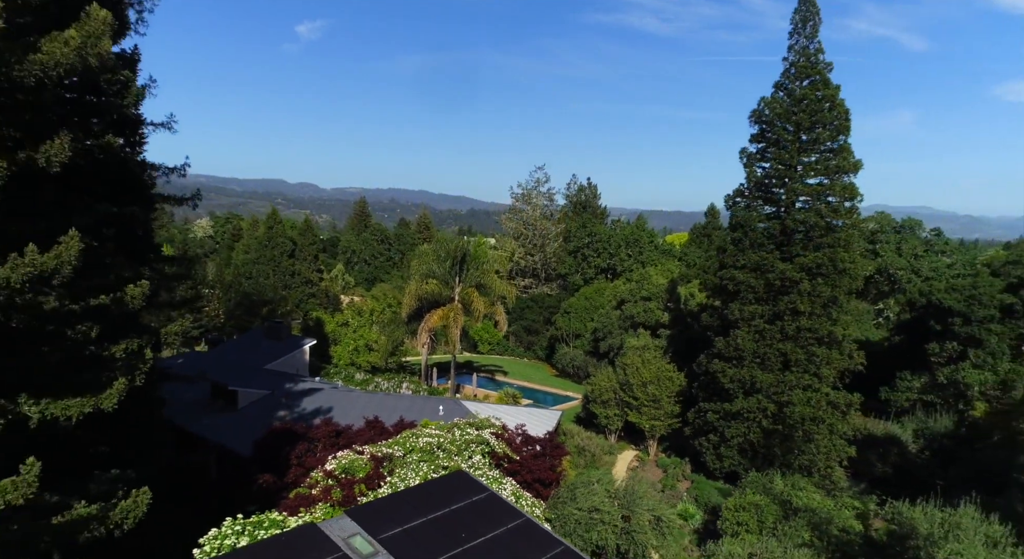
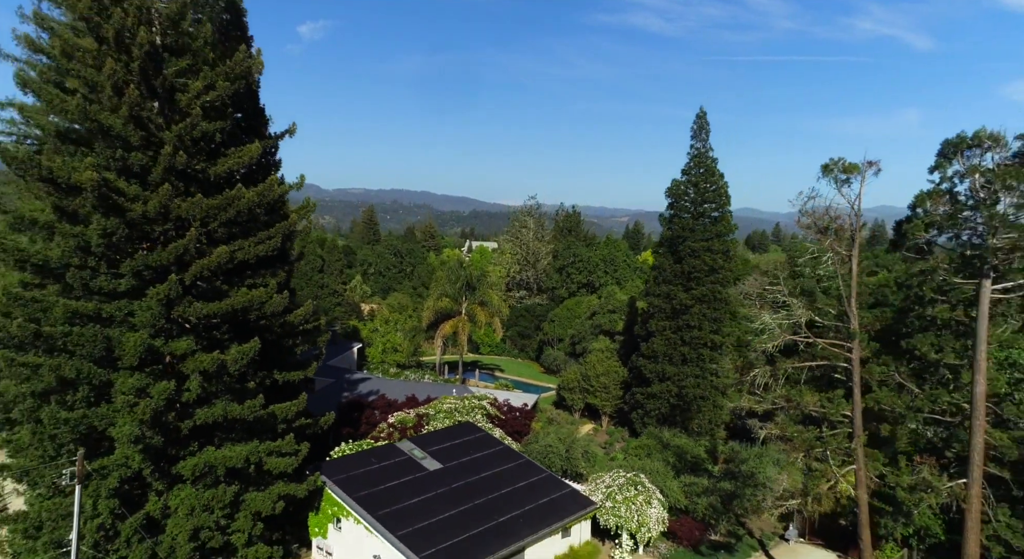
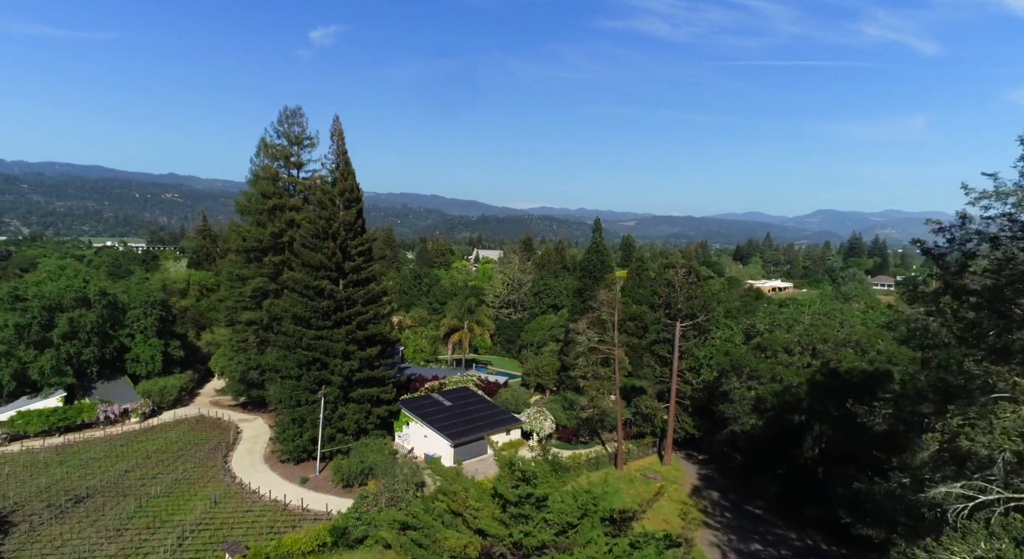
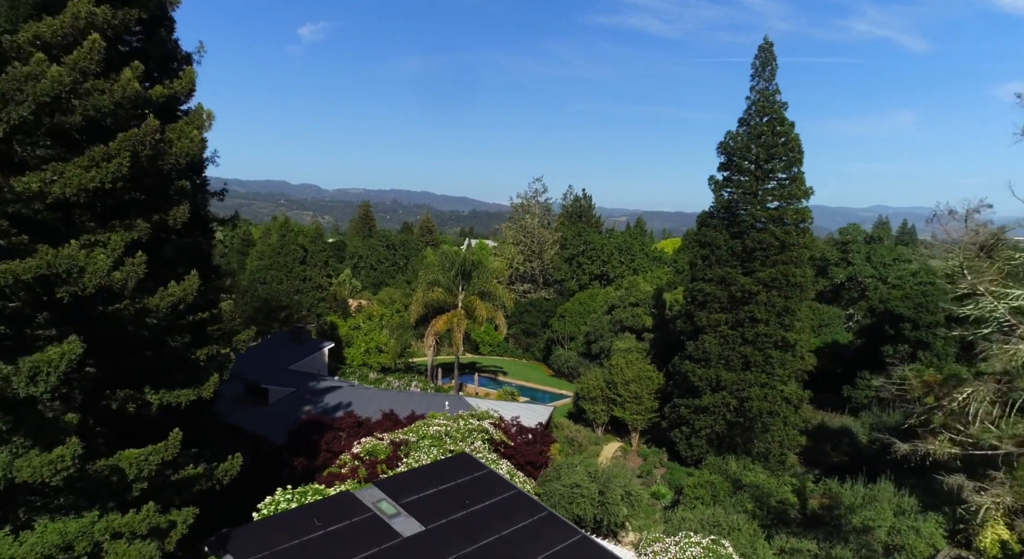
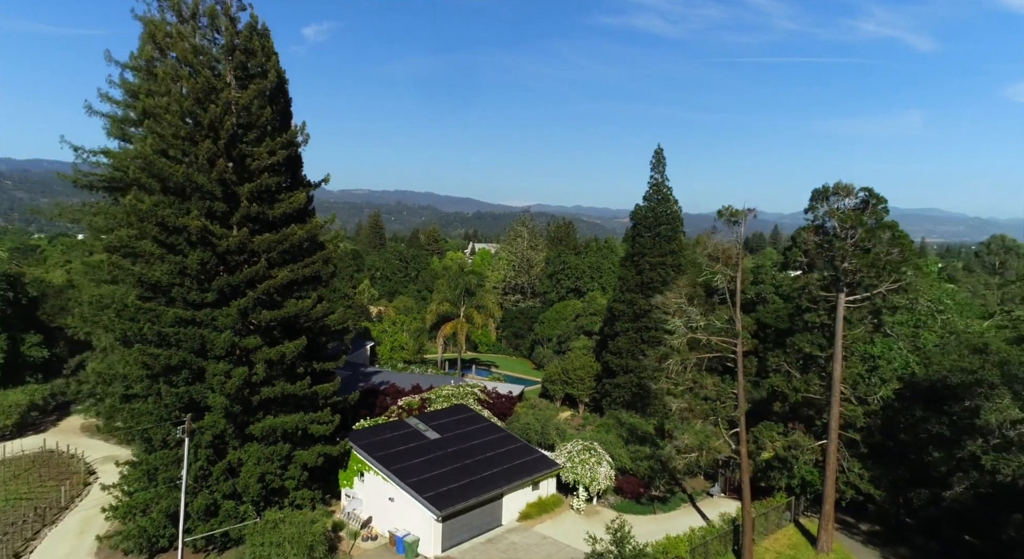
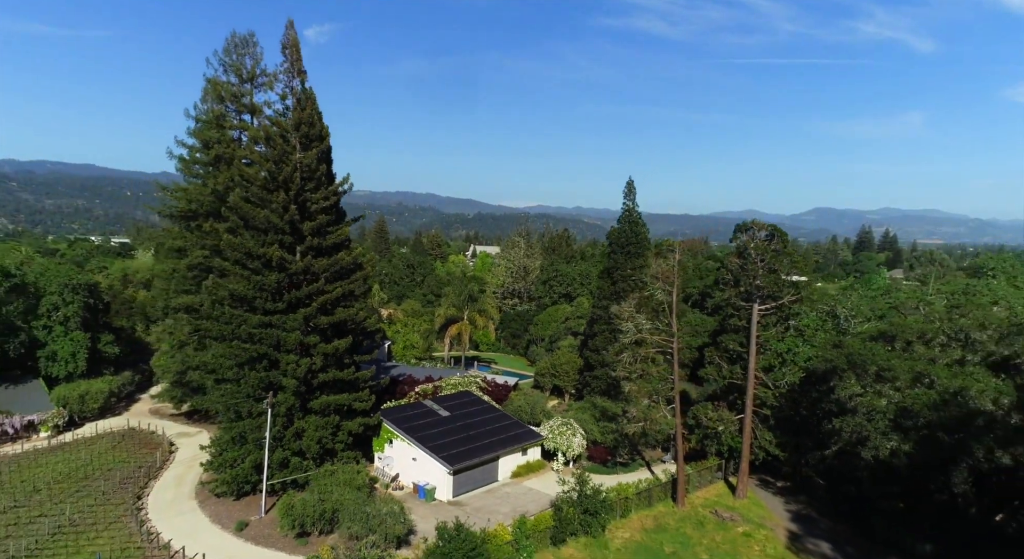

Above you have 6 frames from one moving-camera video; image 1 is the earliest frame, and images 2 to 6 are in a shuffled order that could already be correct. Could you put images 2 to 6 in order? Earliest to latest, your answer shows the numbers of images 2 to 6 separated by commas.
4, 2, 5, 6, 3
